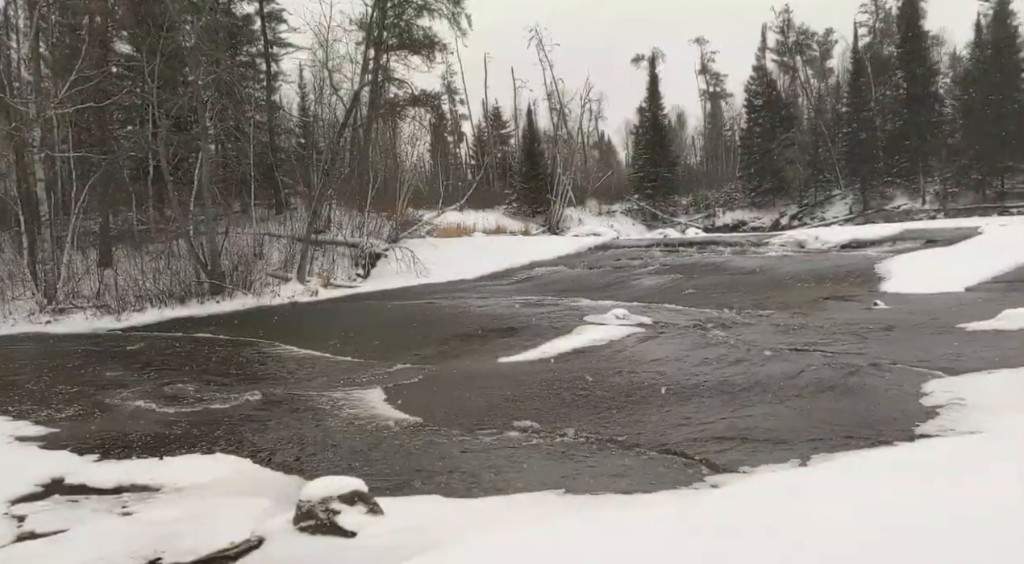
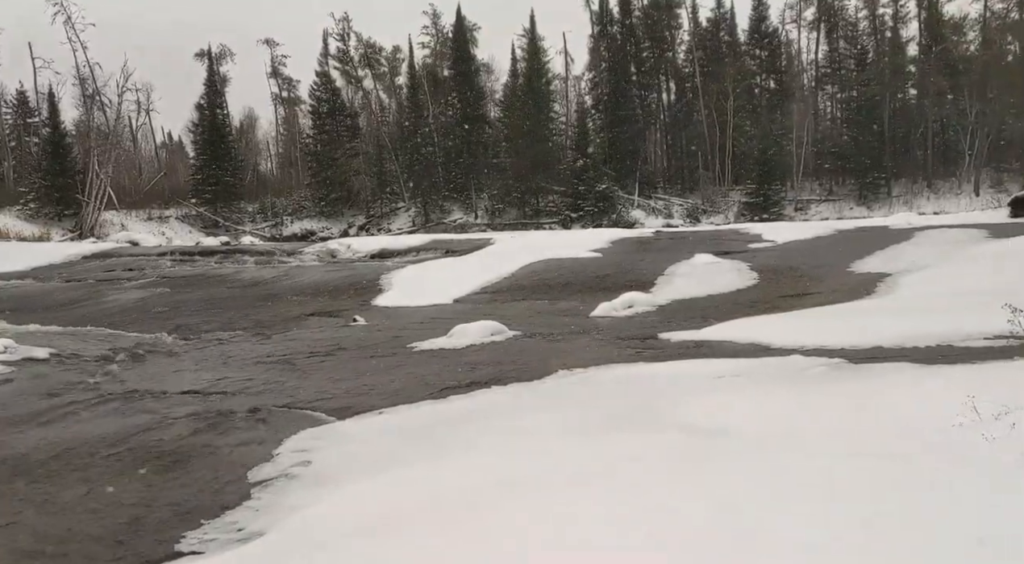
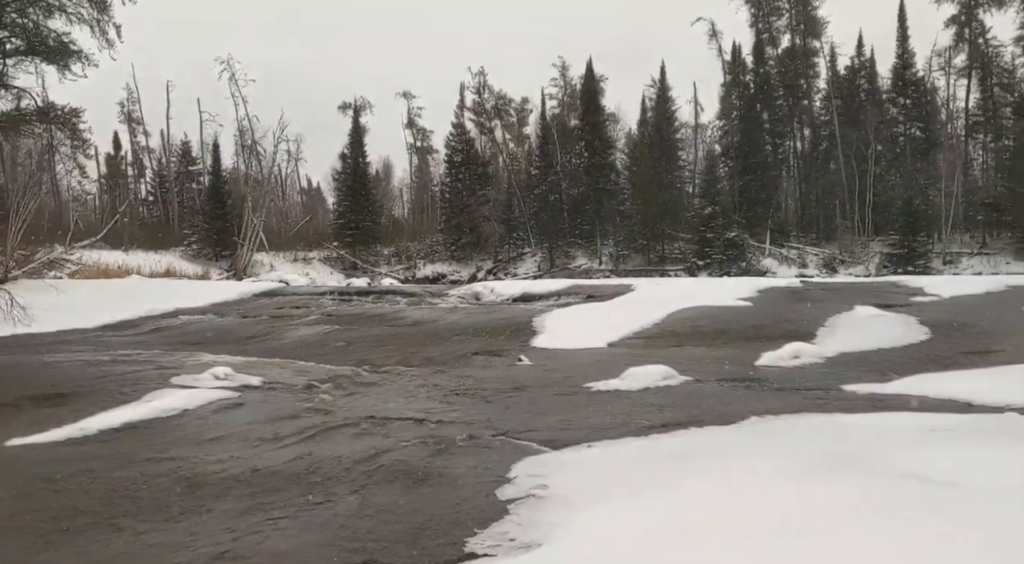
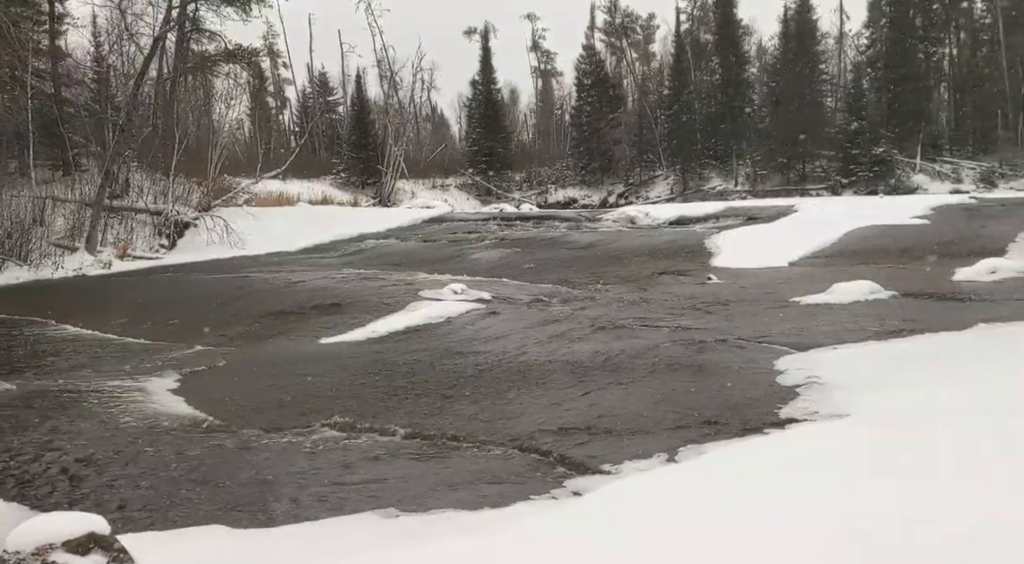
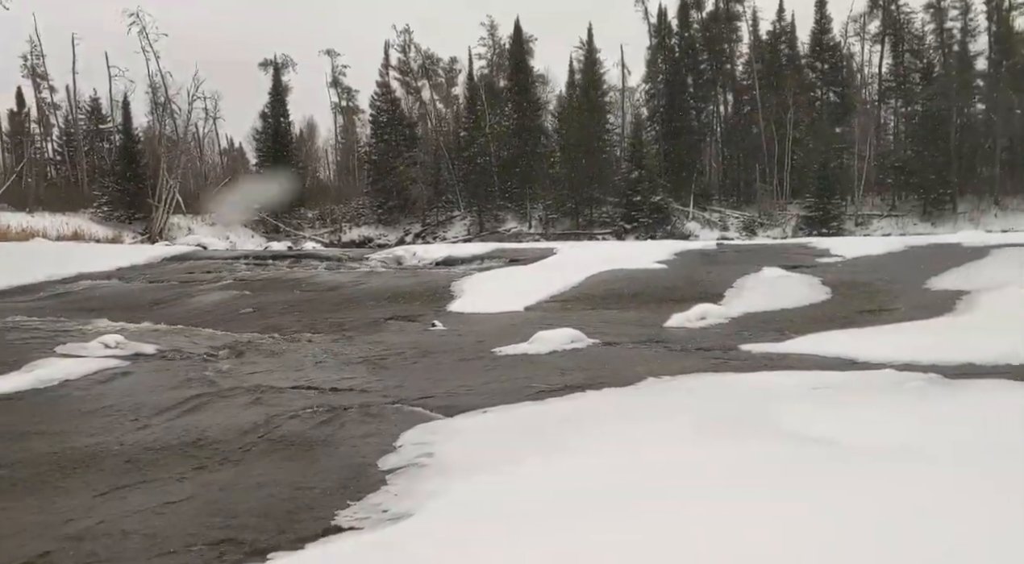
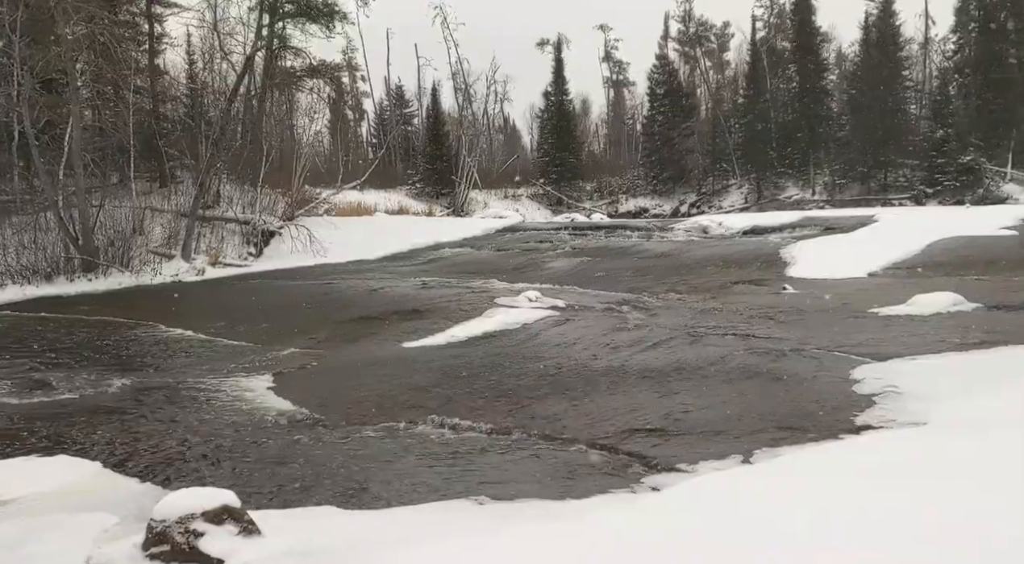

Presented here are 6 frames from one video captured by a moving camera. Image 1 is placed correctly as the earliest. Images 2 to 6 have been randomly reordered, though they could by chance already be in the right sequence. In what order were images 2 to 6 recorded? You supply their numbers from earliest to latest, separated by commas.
6, 4, 3, 5, 2
